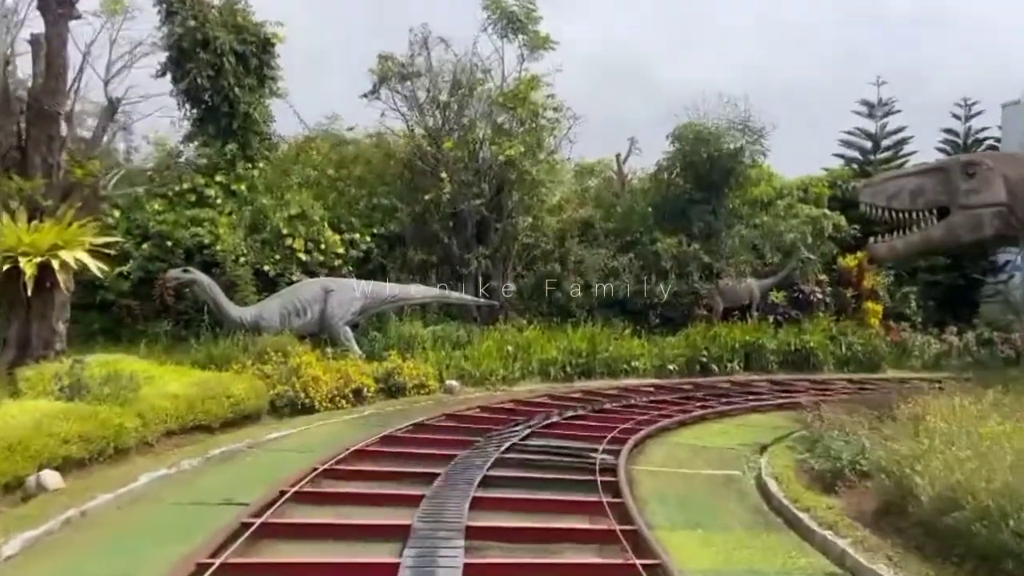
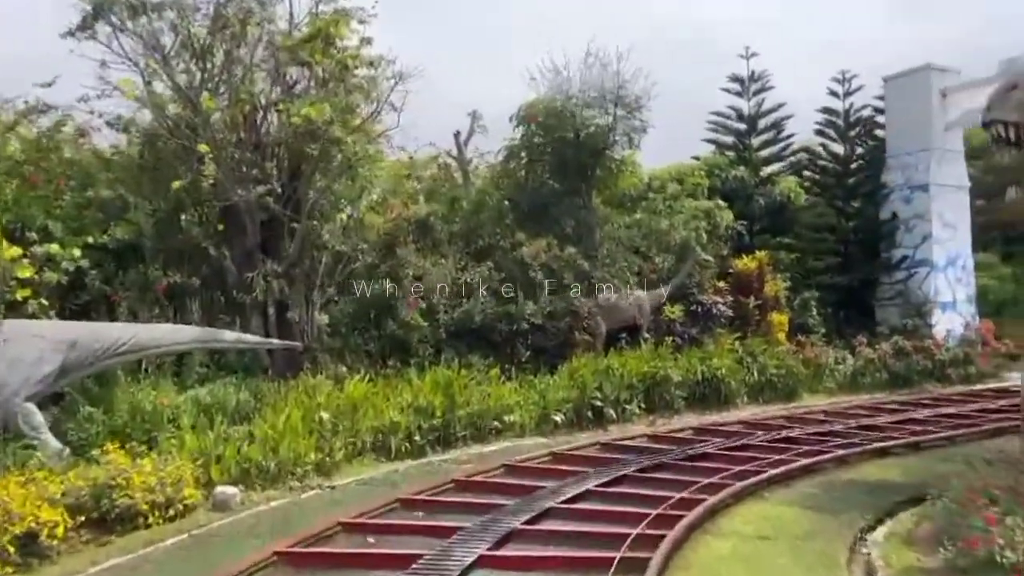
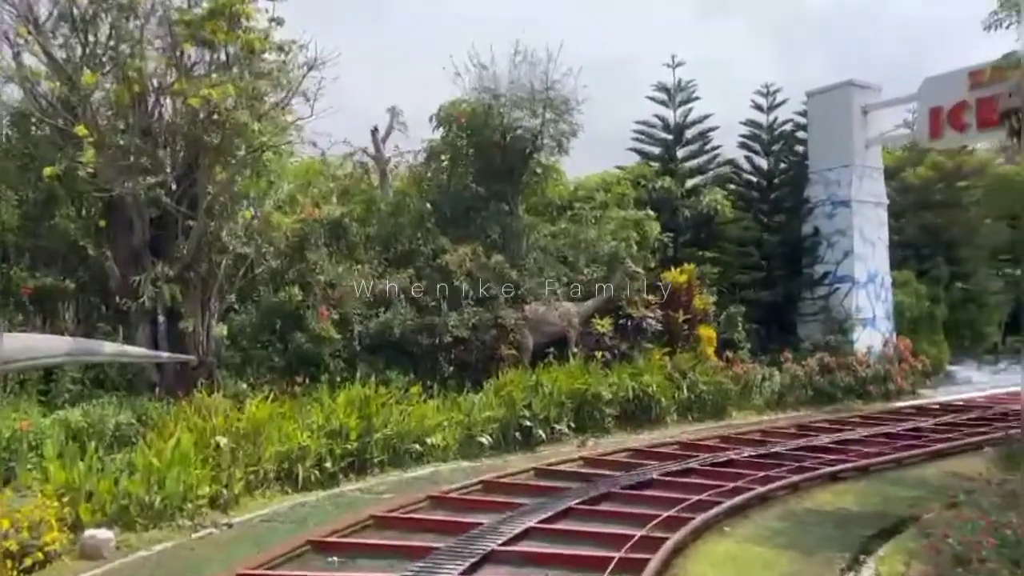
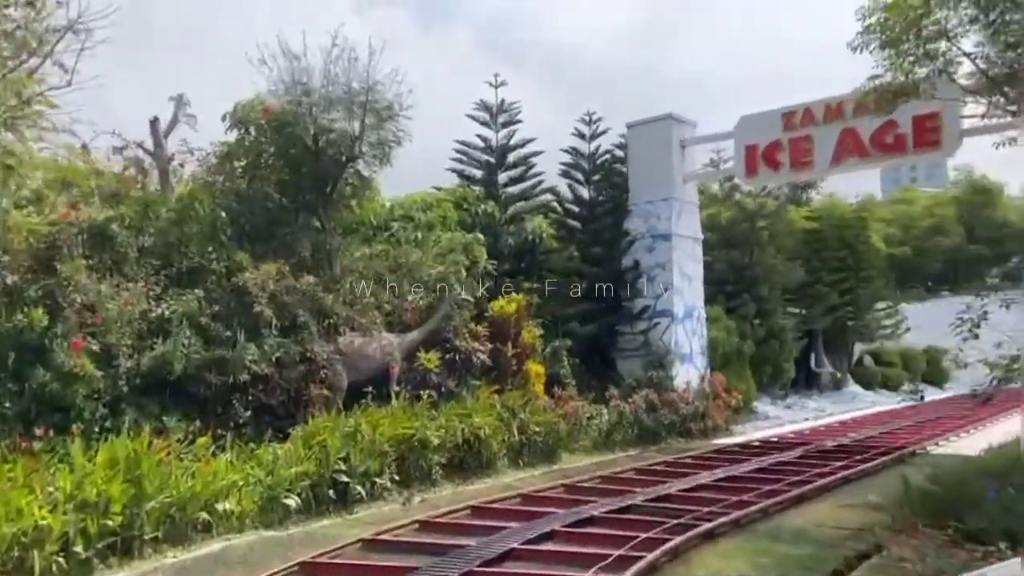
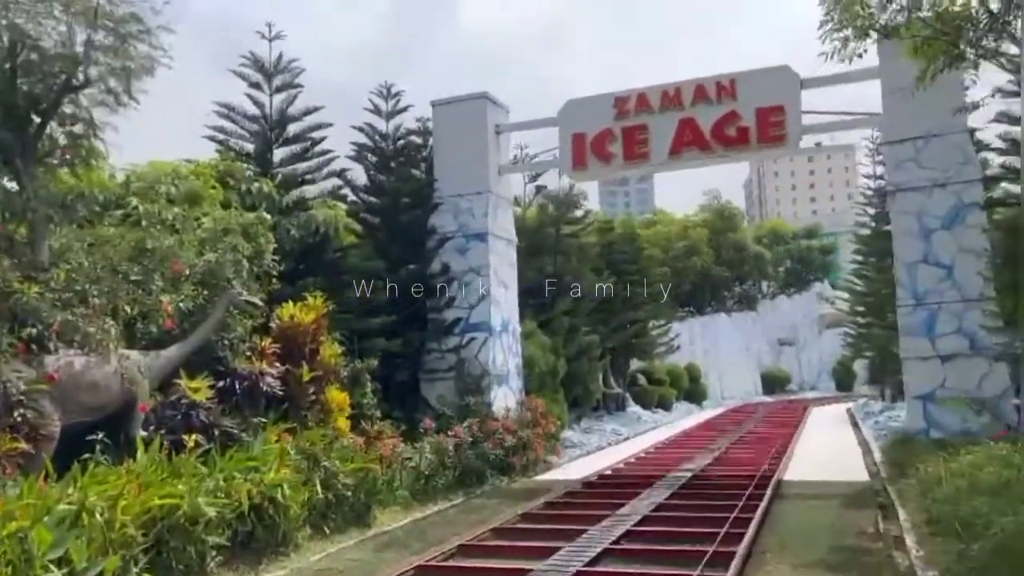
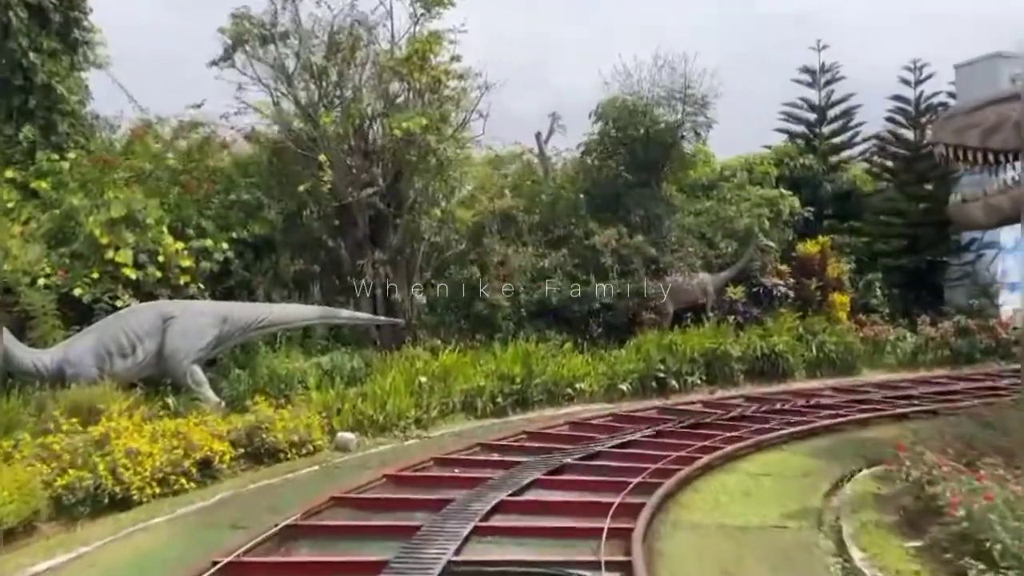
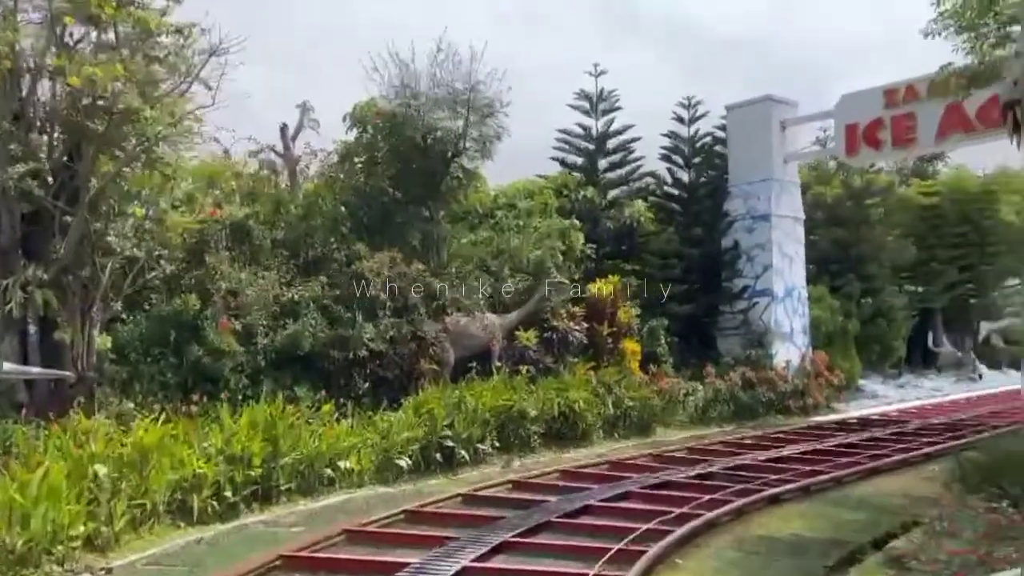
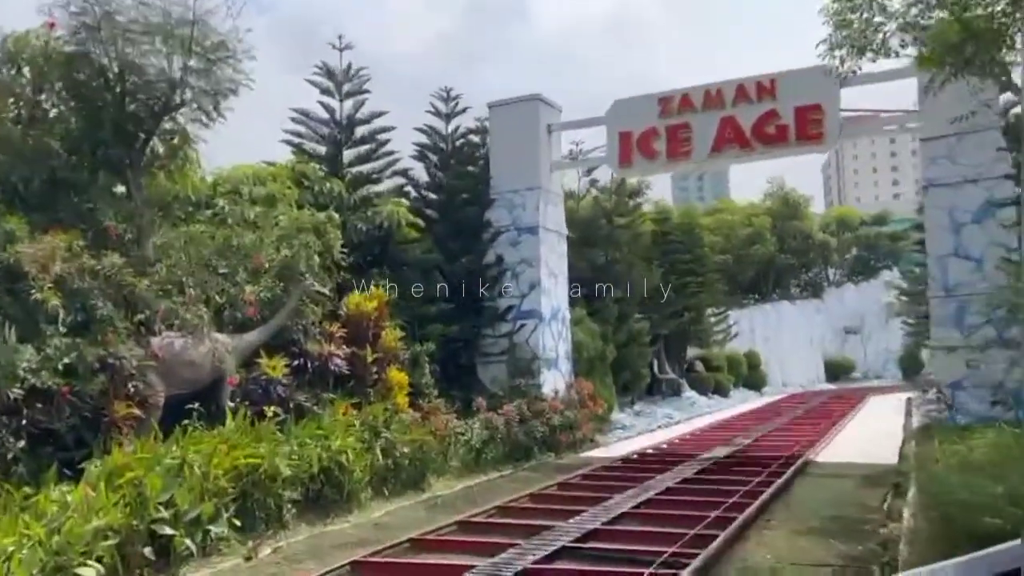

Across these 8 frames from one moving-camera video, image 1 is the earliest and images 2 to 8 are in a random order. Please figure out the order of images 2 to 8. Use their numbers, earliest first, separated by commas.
6, 2, 3, 7, 4, 8, 5
